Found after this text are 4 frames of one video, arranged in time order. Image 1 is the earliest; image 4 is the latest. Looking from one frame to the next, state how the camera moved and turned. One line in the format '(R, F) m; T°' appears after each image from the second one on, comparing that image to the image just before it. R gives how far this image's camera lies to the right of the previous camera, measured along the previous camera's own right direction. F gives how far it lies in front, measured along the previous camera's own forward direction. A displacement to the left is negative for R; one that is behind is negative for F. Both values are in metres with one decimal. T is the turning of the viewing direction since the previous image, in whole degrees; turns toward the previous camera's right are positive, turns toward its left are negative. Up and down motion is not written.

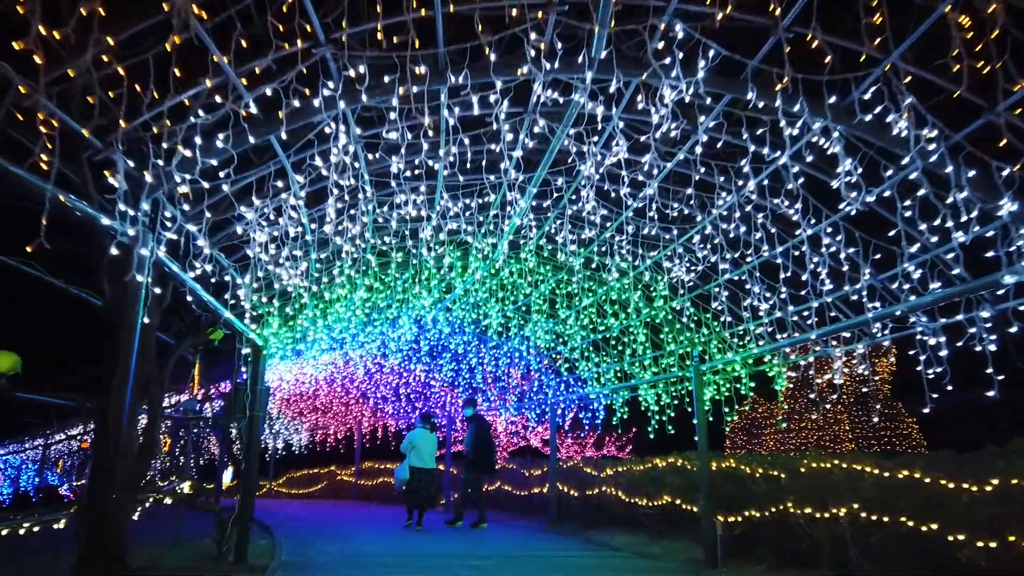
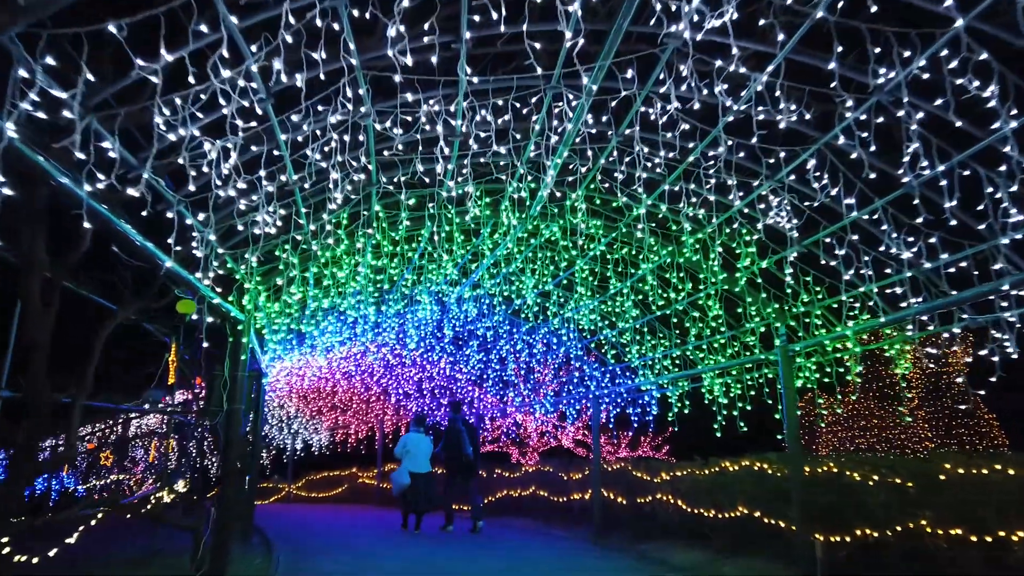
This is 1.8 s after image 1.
(-0.2, +2.2) m; -2°
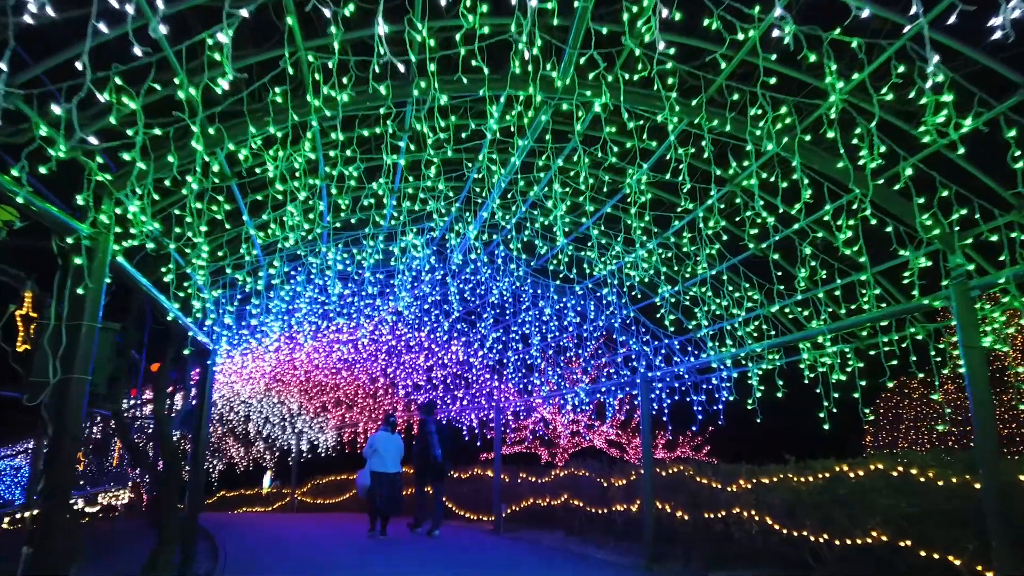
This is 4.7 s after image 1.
(0.0, +3.3) m; -2°
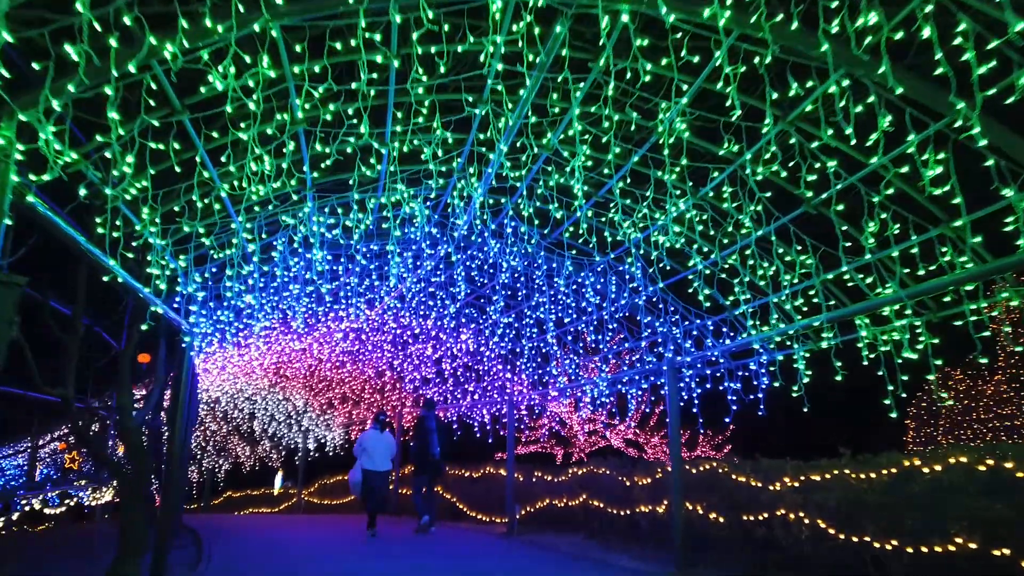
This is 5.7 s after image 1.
(0.0, +1.1) m; -1°
